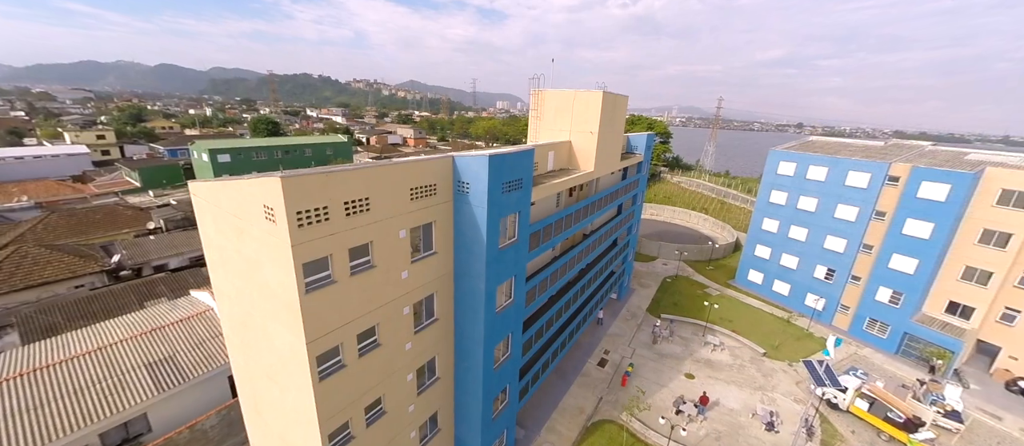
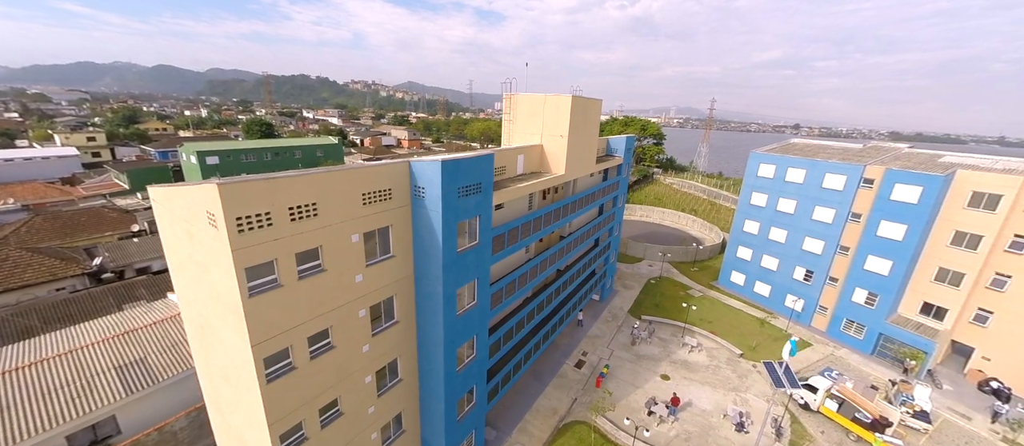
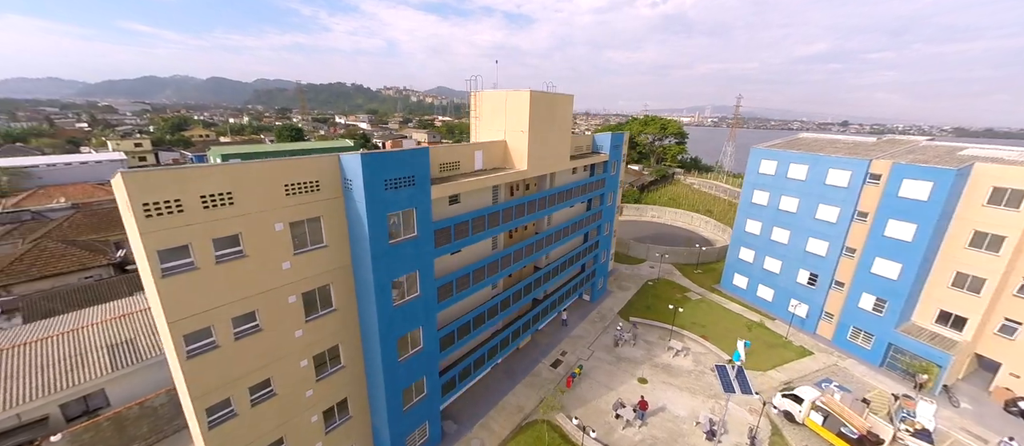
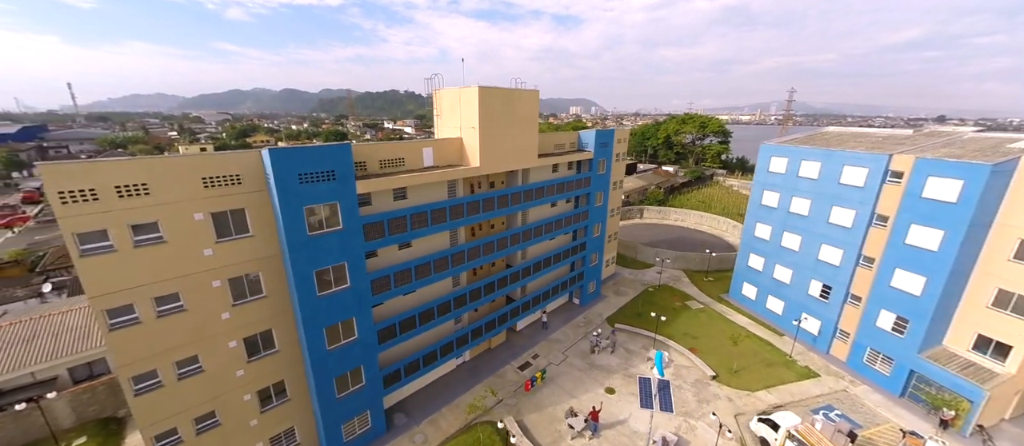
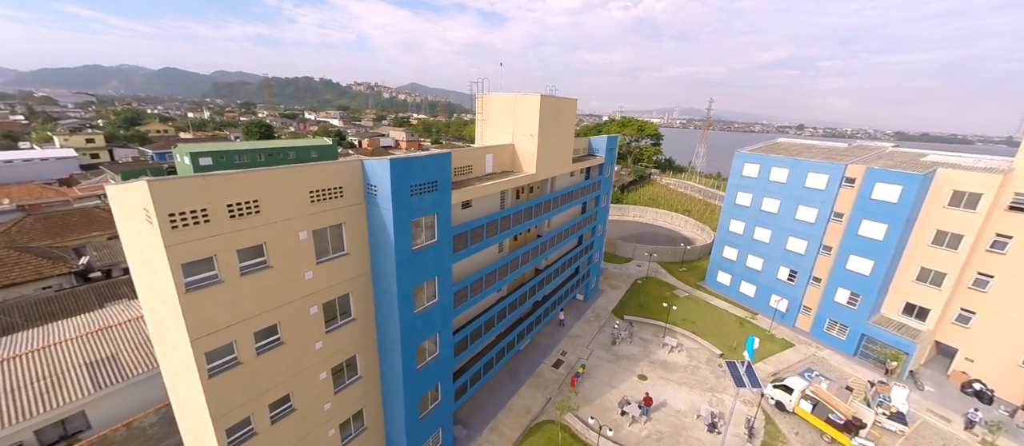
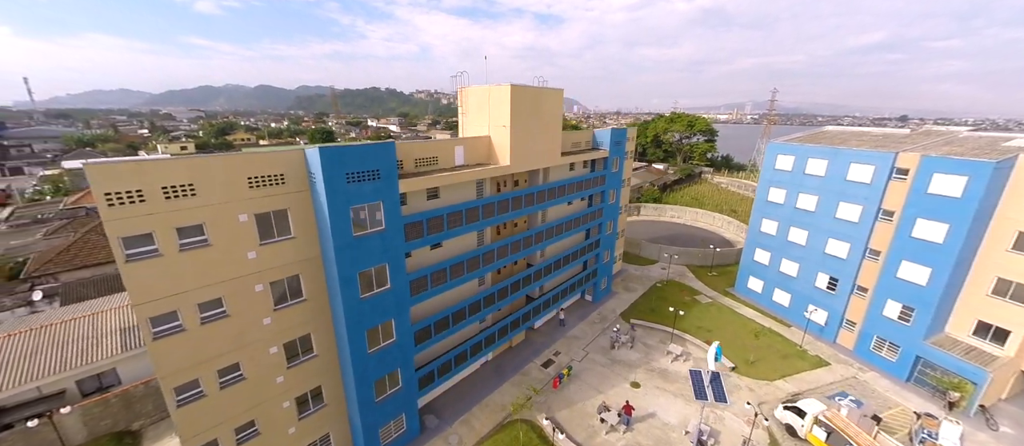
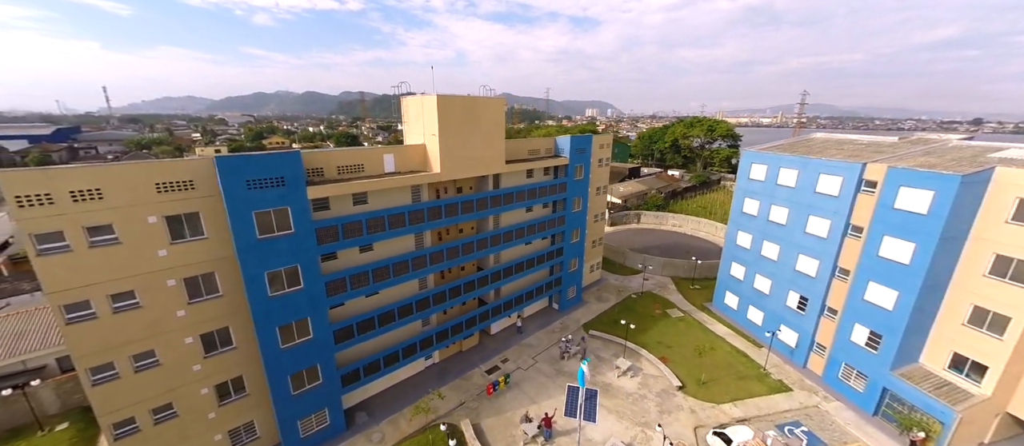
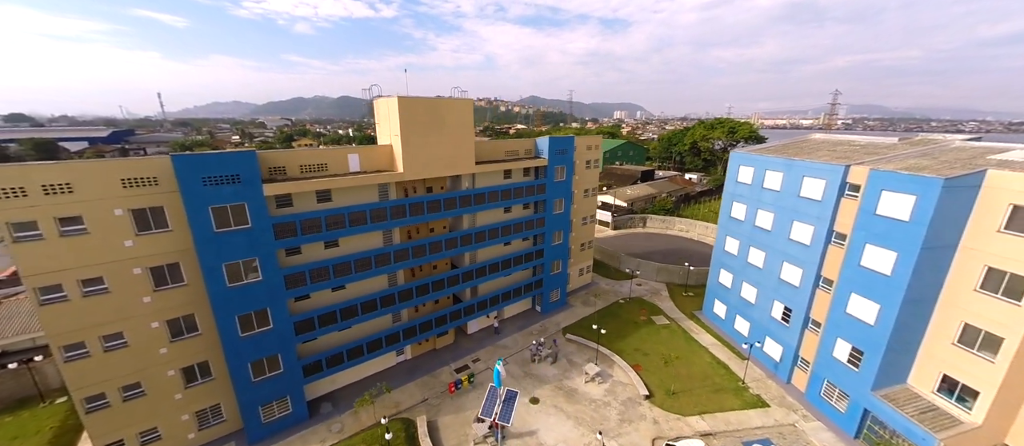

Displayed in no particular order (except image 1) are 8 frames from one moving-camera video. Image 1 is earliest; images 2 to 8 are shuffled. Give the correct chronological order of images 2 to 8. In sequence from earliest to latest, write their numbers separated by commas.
2, 5, 3, 6, 4, 7, 8
